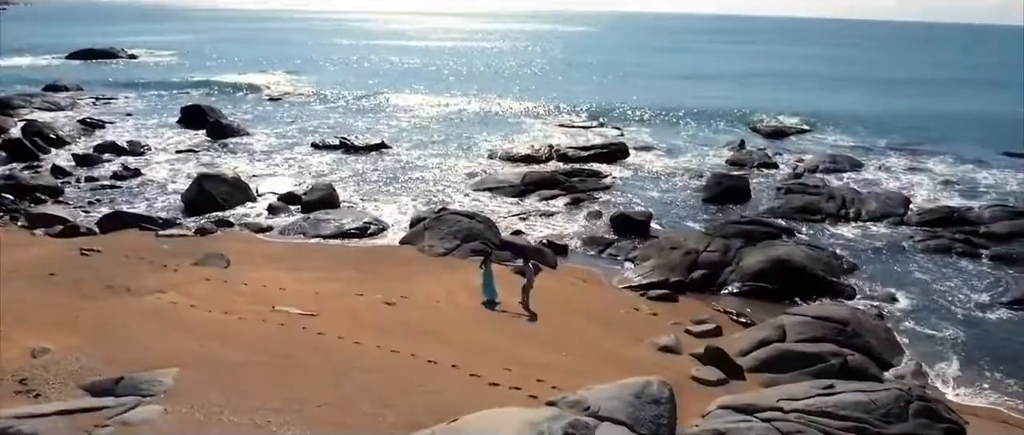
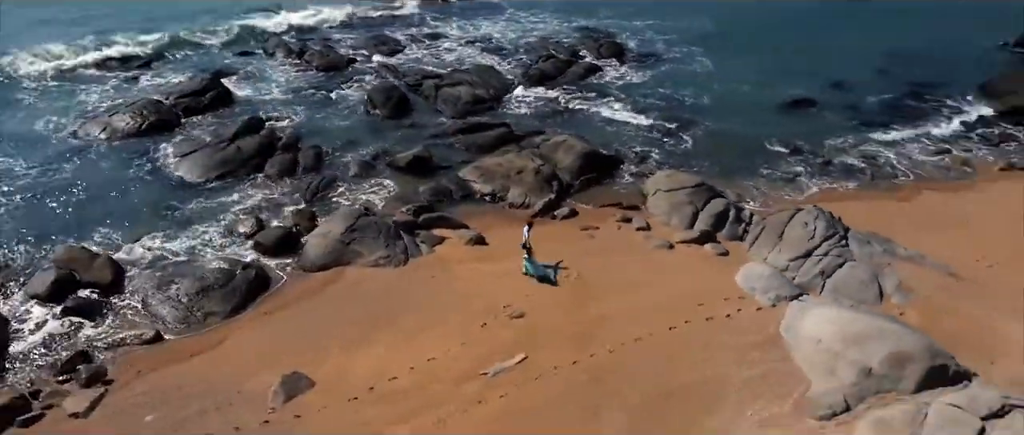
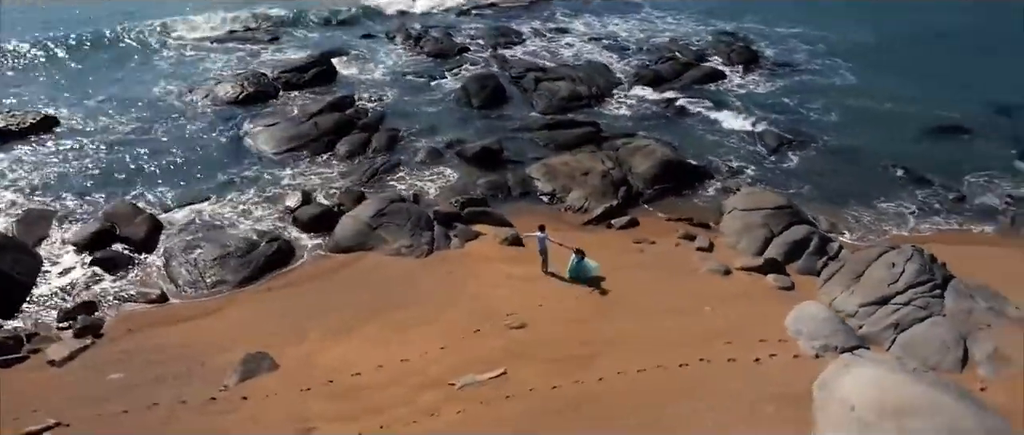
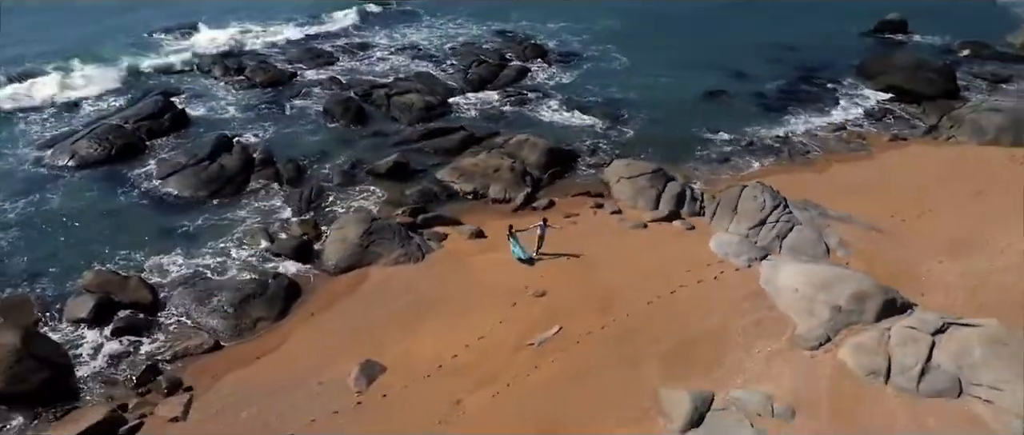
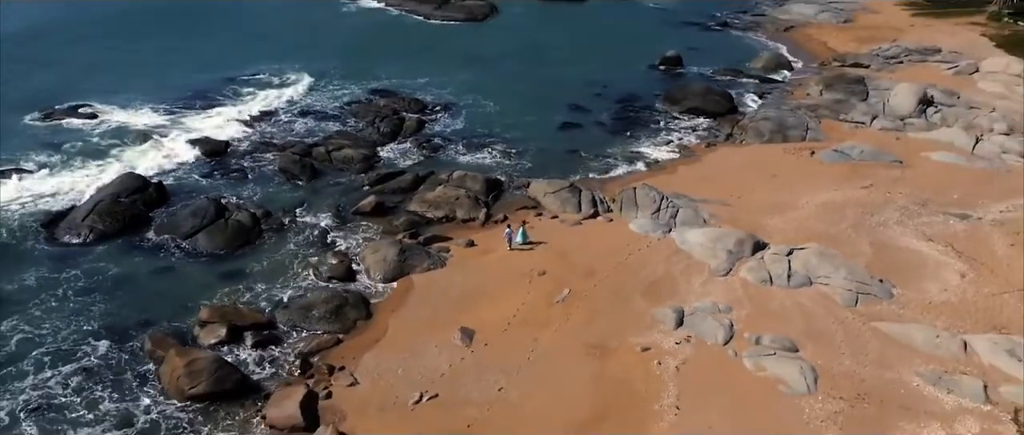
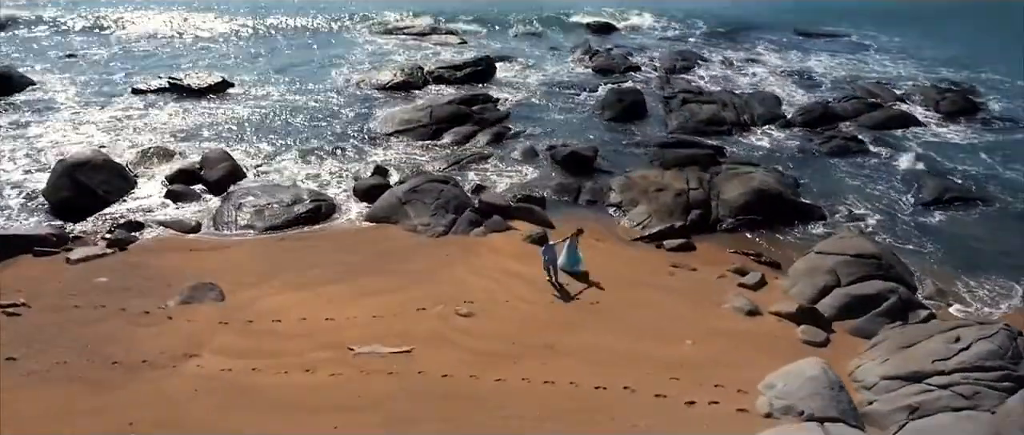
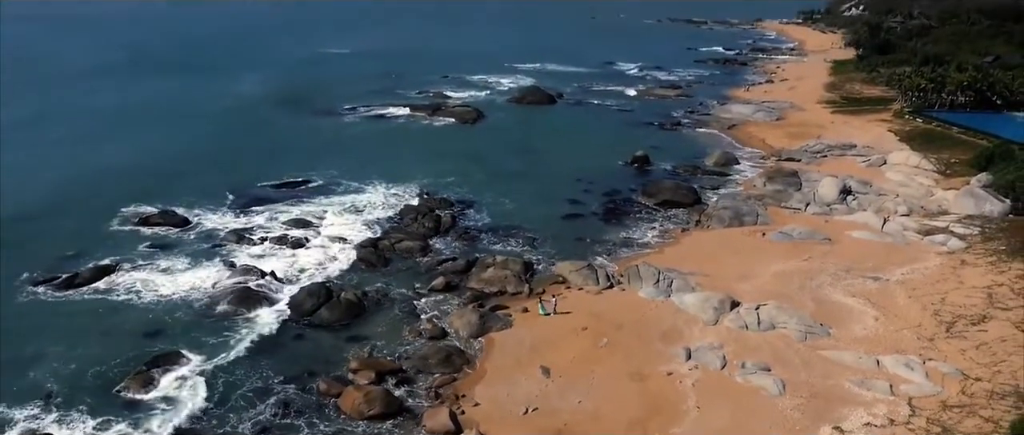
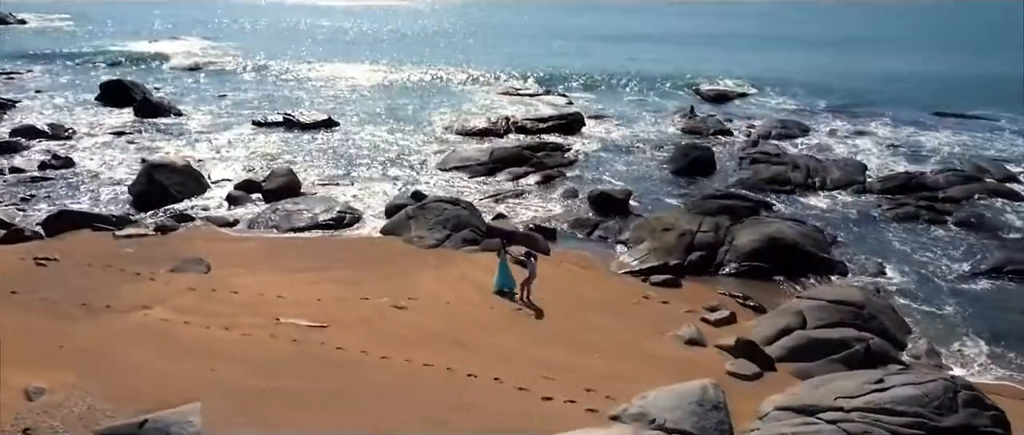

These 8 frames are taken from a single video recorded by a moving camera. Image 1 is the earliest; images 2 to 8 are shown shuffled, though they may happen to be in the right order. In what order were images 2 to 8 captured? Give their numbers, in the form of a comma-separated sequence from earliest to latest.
8, 6, 3, 2, 4, 5, 7
